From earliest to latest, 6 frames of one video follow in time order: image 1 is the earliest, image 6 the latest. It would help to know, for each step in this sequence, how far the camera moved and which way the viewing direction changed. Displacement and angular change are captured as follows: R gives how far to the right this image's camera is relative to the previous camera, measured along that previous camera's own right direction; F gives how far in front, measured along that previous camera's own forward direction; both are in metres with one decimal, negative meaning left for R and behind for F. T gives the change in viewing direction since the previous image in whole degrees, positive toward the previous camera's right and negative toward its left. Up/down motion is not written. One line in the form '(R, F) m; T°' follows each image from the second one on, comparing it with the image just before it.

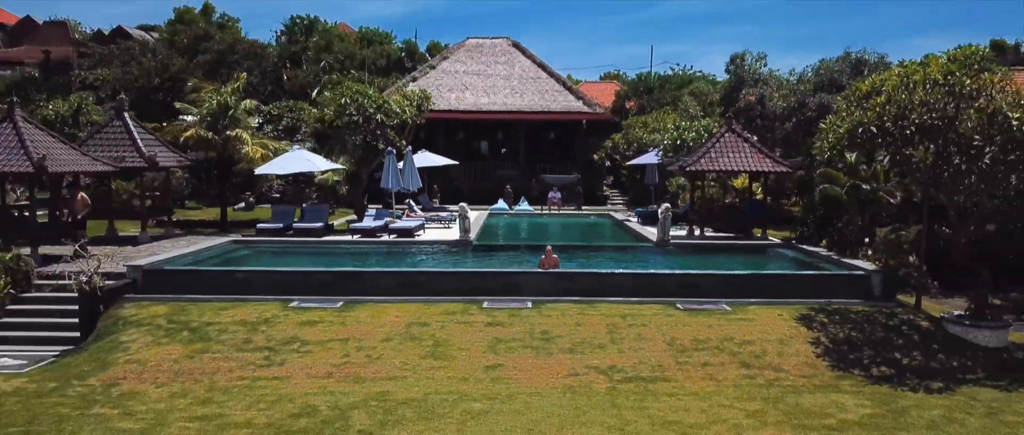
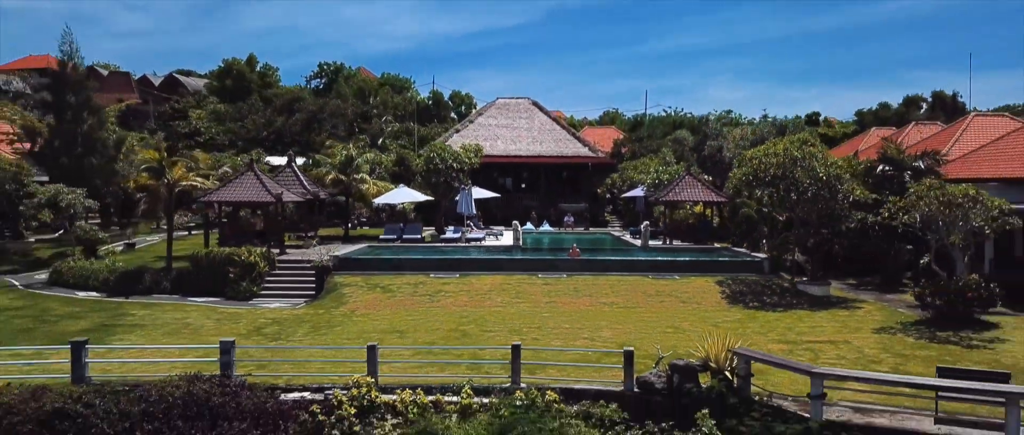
(-0.7, -5.6) m; 0°
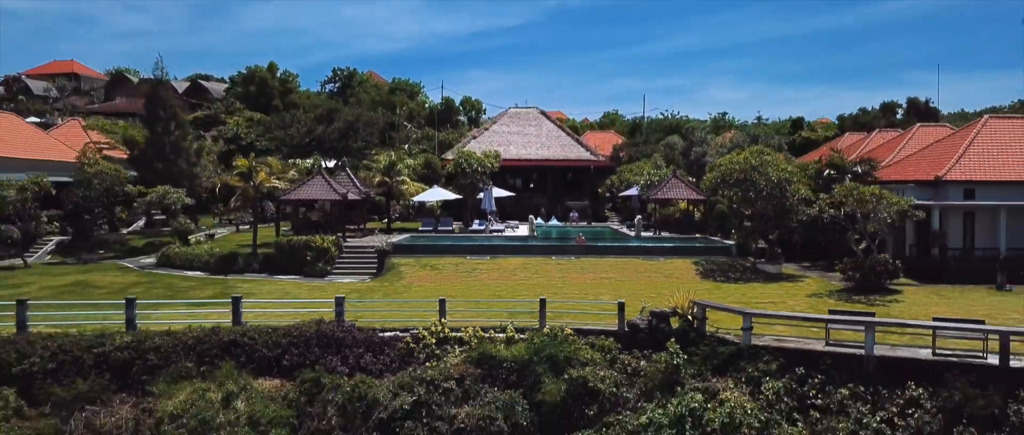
(-0.4, -3.4) m; 0°
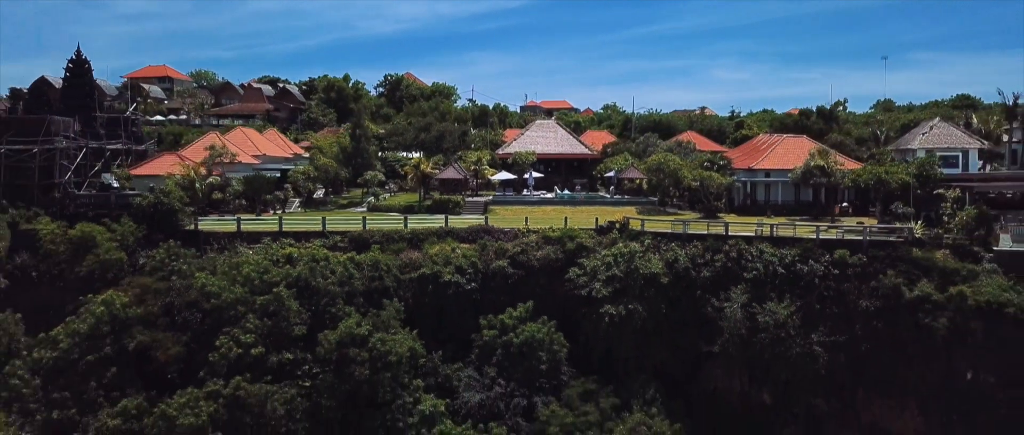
(-1.4, -17.2) m; 0°
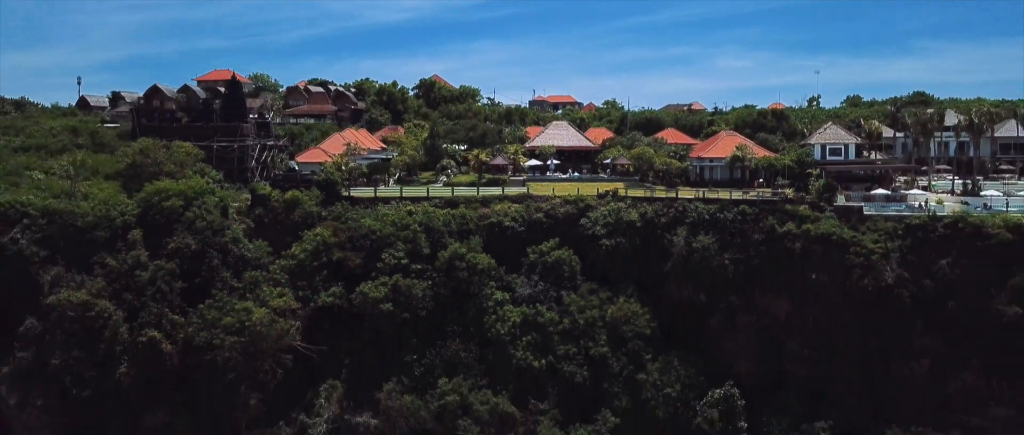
(-1.7, -16.7) m; 0°
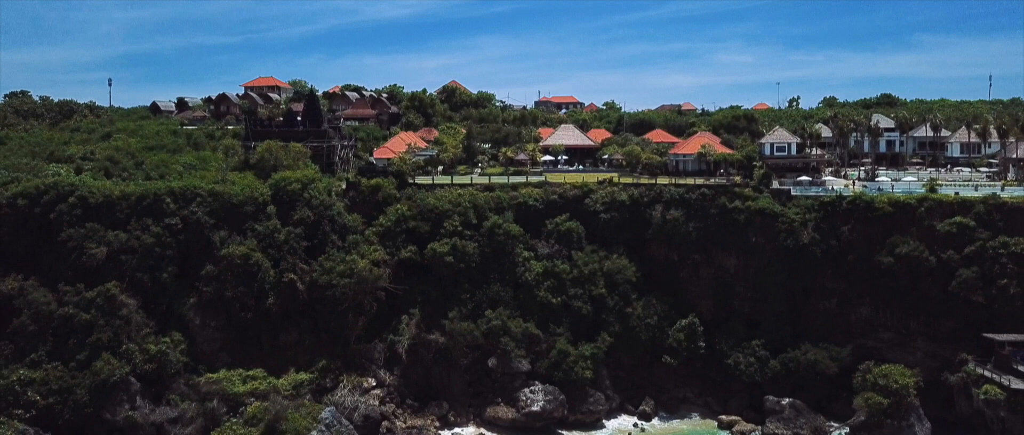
(-1.6, -15.3) m; 0°
